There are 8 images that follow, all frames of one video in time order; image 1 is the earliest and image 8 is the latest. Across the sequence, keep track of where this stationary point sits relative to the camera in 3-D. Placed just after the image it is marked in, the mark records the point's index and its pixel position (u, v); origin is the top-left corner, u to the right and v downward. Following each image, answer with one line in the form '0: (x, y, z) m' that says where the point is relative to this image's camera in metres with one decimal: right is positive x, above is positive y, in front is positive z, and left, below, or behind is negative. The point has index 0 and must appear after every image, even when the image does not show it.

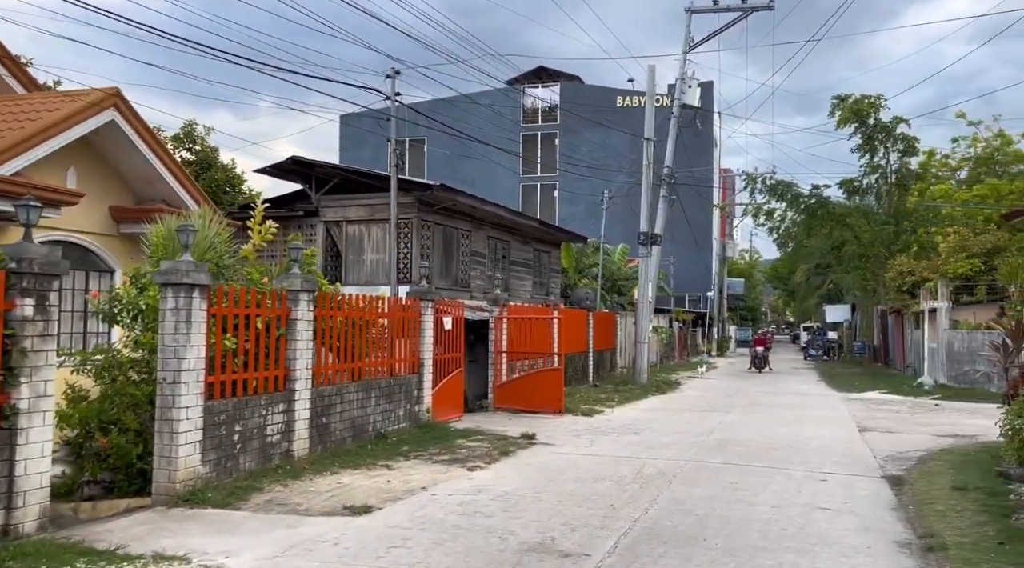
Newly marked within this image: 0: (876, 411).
0: (+7.7, -2.7, +17.7) m
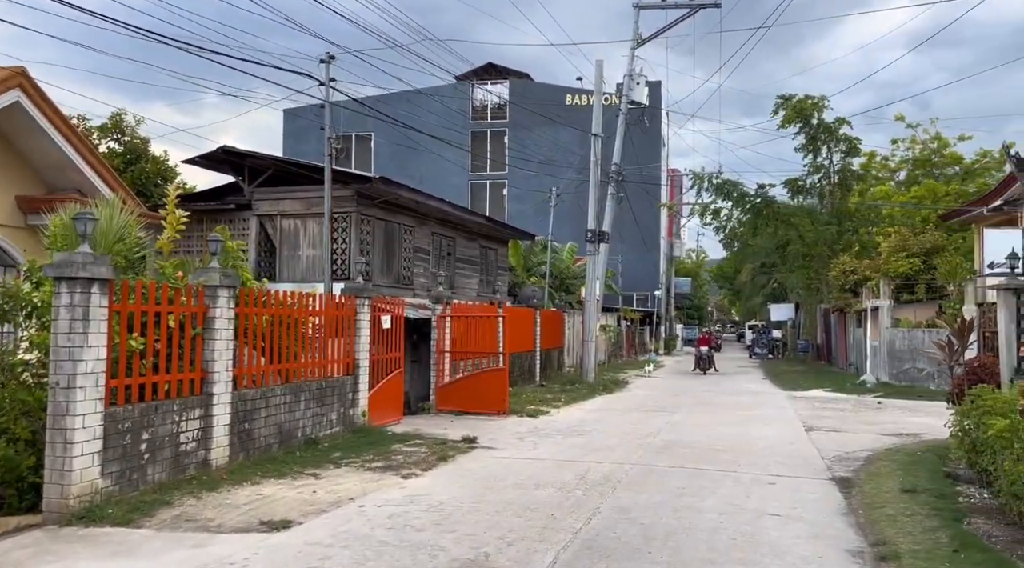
0: (+6.5, -2.7, +17.6) m
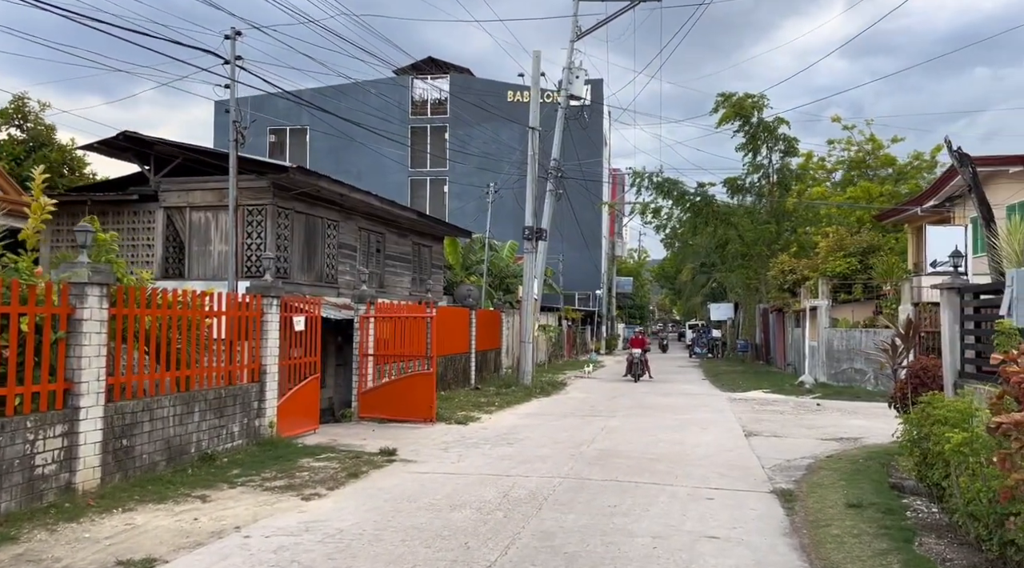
0: (+5.1, -2.6, +17.2) m
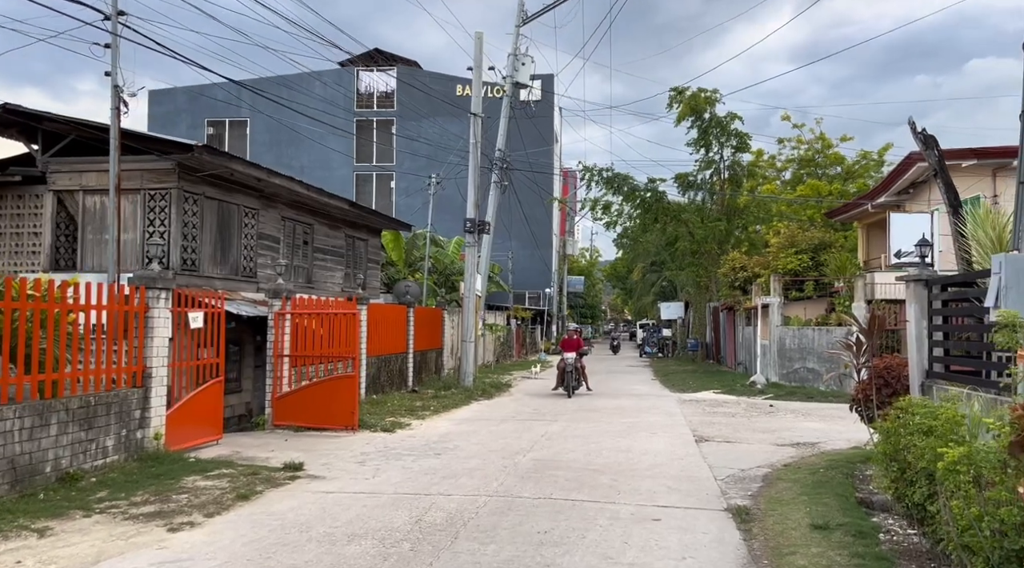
0: (+3.9, -2.5, +16.3) m
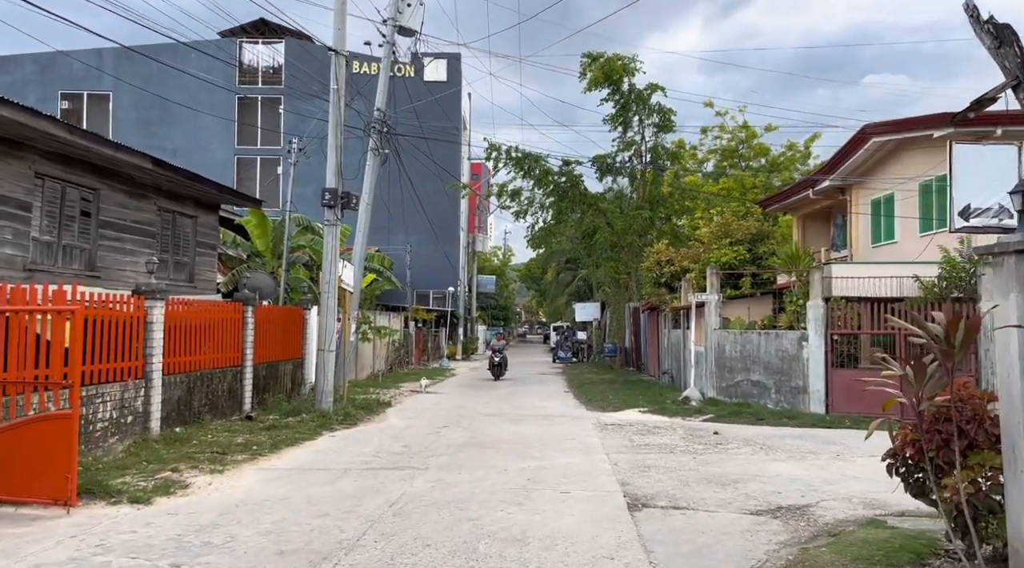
0: (+1.9, -2.4, +12.0) m
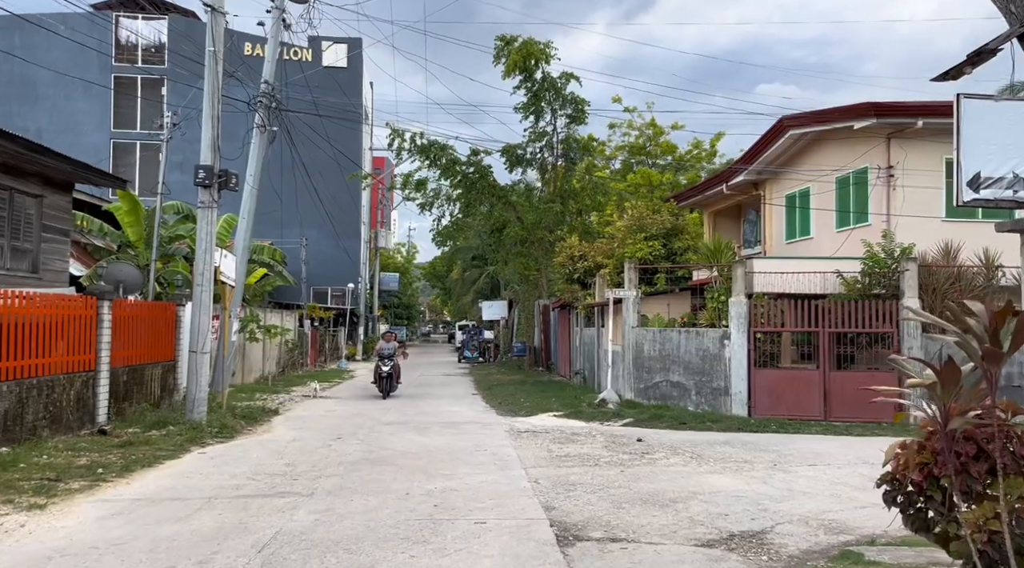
0: (+0.7, -2.3, +10.6) m
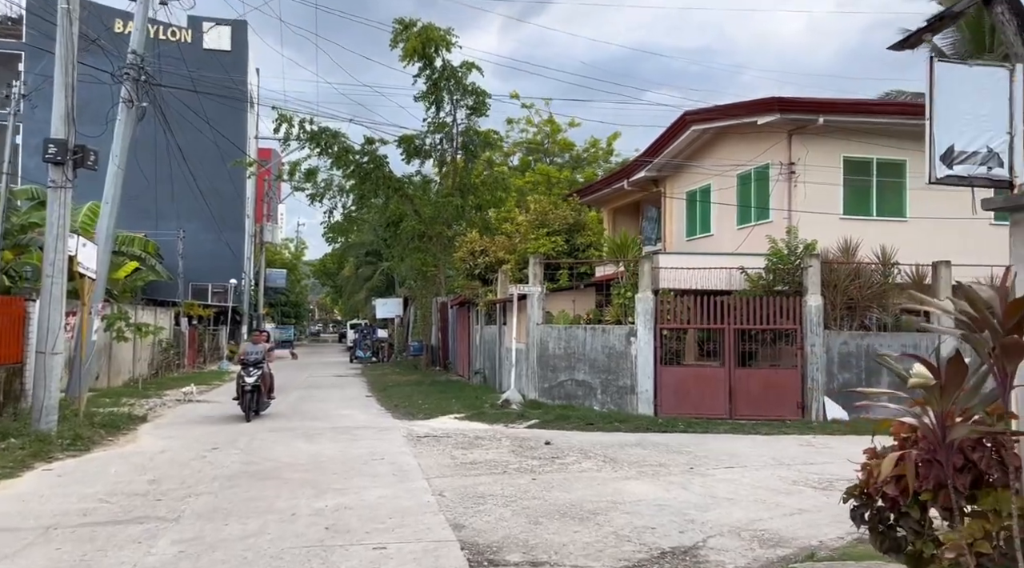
0: (-0.5, -2.2, +9.7) m
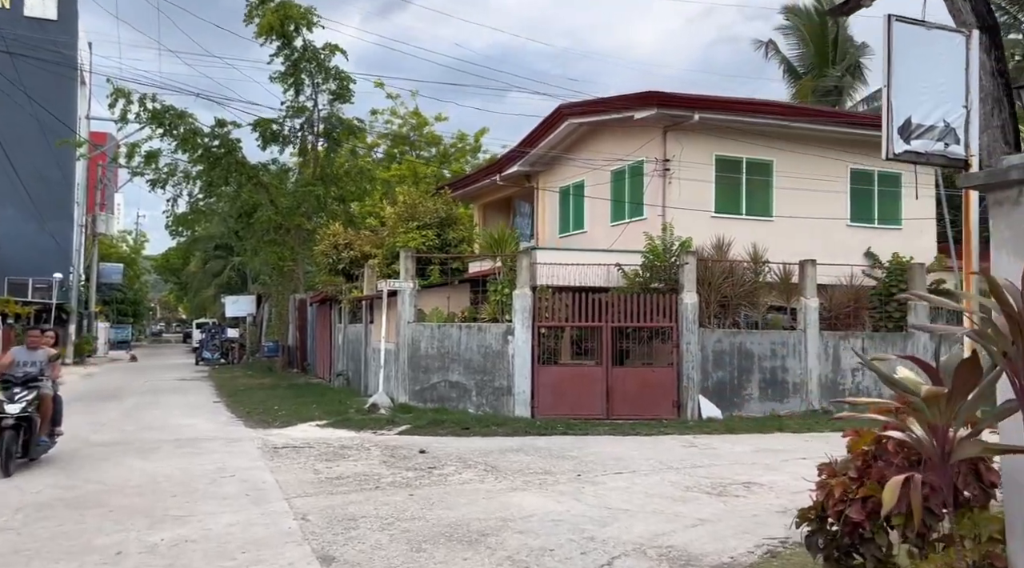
0: (-1.8, -2.1, +8.6) m
